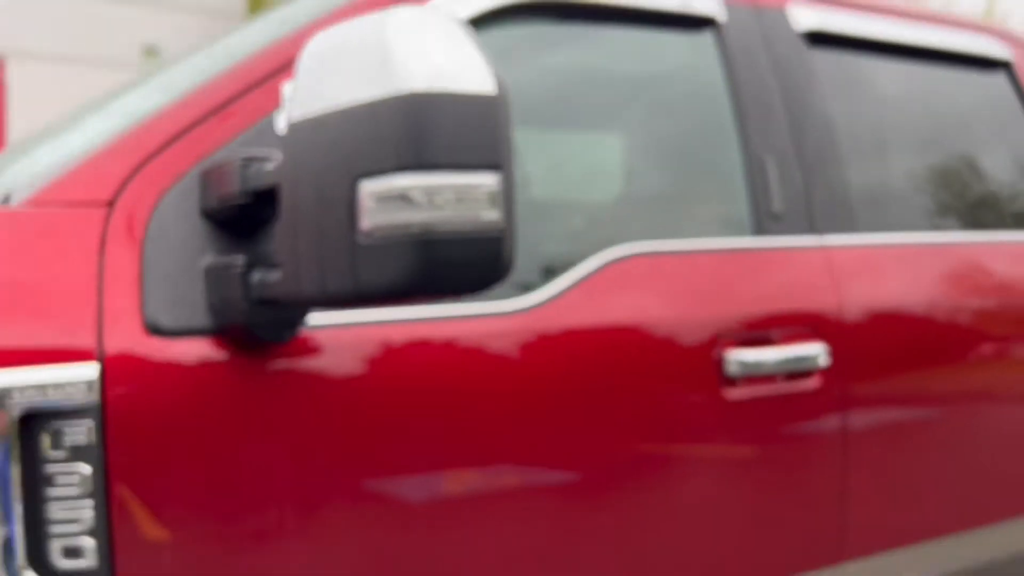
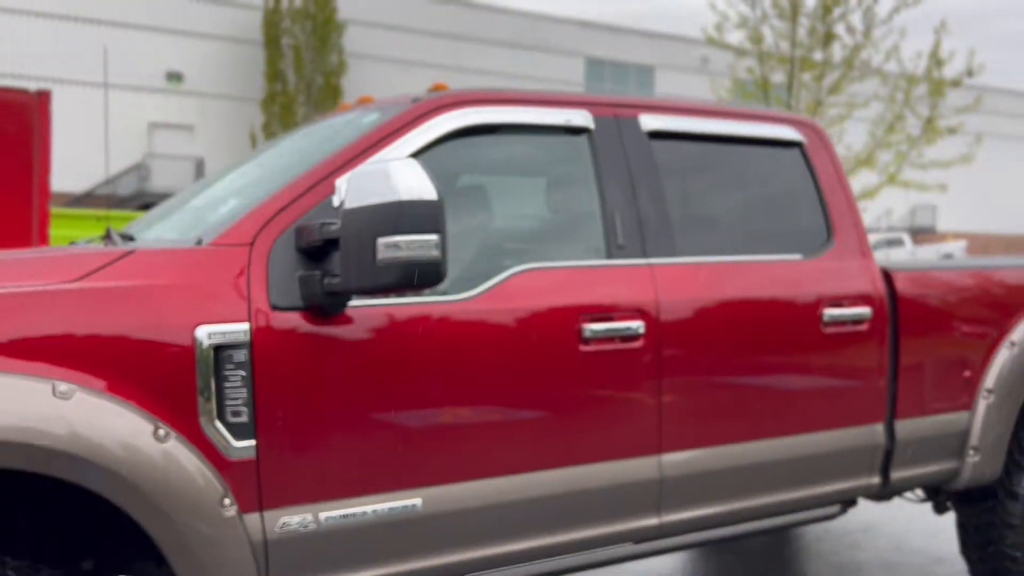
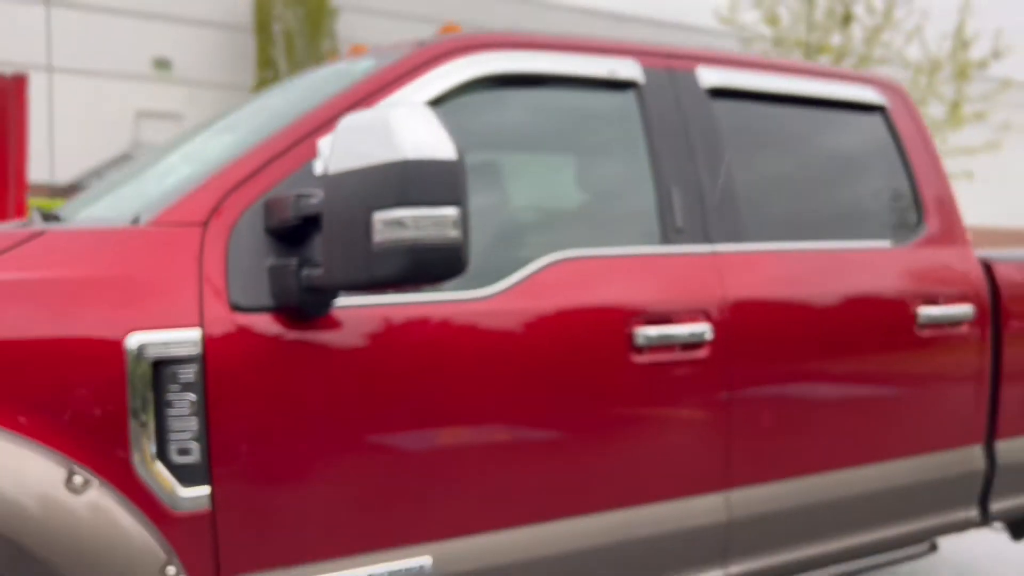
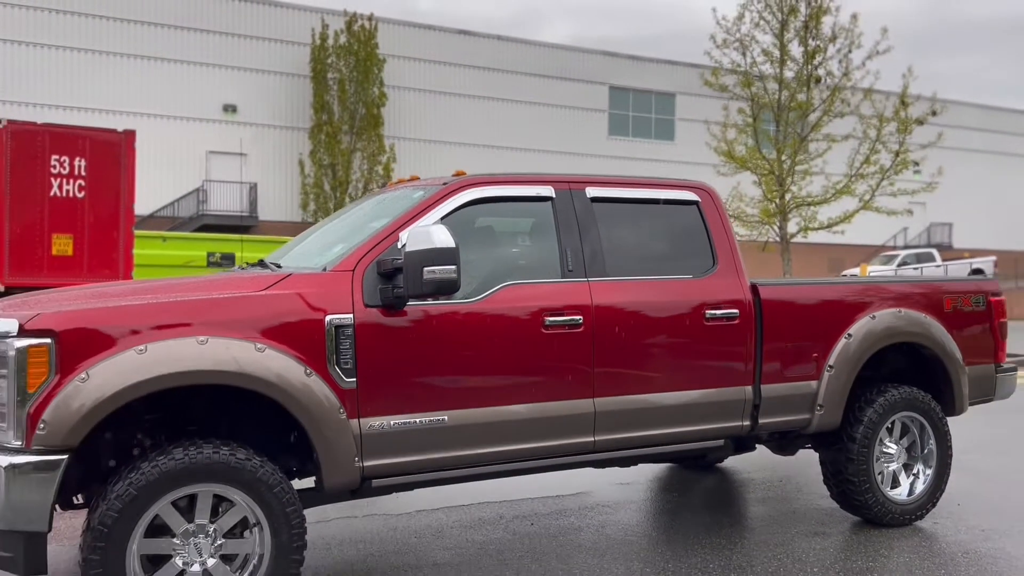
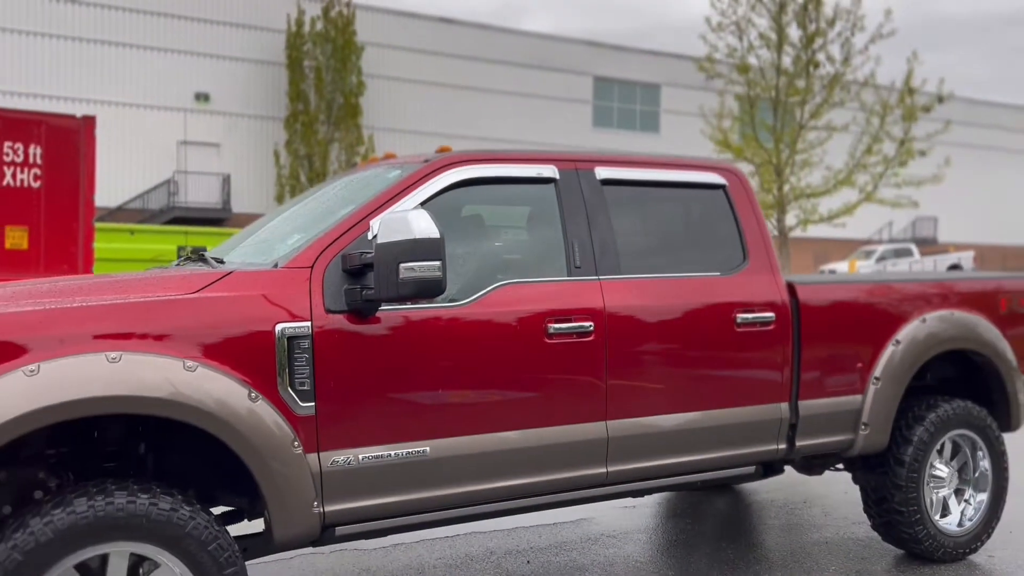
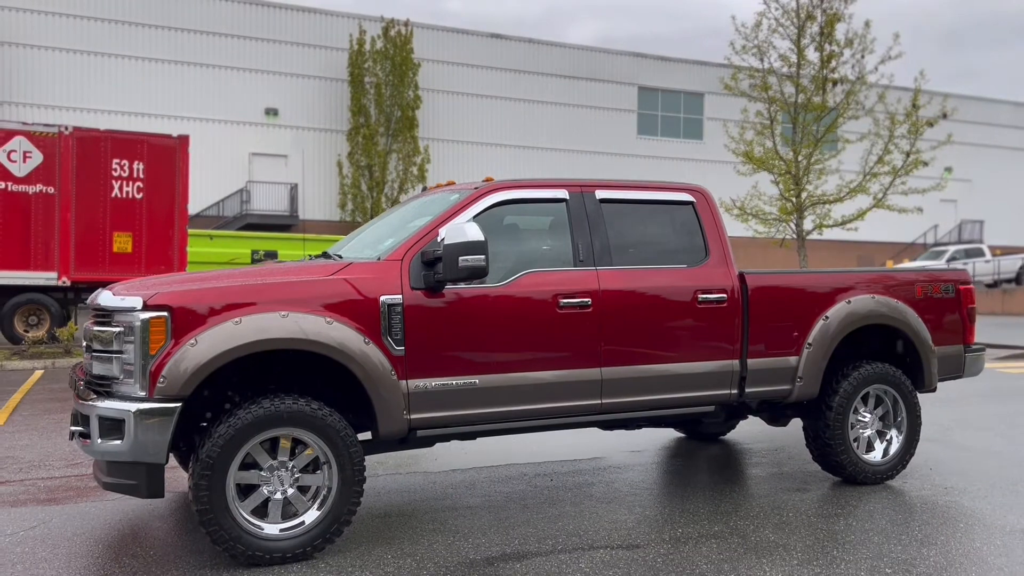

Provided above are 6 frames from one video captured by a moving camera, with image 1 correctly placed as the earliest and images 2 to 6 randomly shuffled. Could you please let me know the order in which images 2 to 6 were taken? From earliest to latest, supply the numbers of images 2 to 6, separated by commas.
3, 2, 5, 4, 6
